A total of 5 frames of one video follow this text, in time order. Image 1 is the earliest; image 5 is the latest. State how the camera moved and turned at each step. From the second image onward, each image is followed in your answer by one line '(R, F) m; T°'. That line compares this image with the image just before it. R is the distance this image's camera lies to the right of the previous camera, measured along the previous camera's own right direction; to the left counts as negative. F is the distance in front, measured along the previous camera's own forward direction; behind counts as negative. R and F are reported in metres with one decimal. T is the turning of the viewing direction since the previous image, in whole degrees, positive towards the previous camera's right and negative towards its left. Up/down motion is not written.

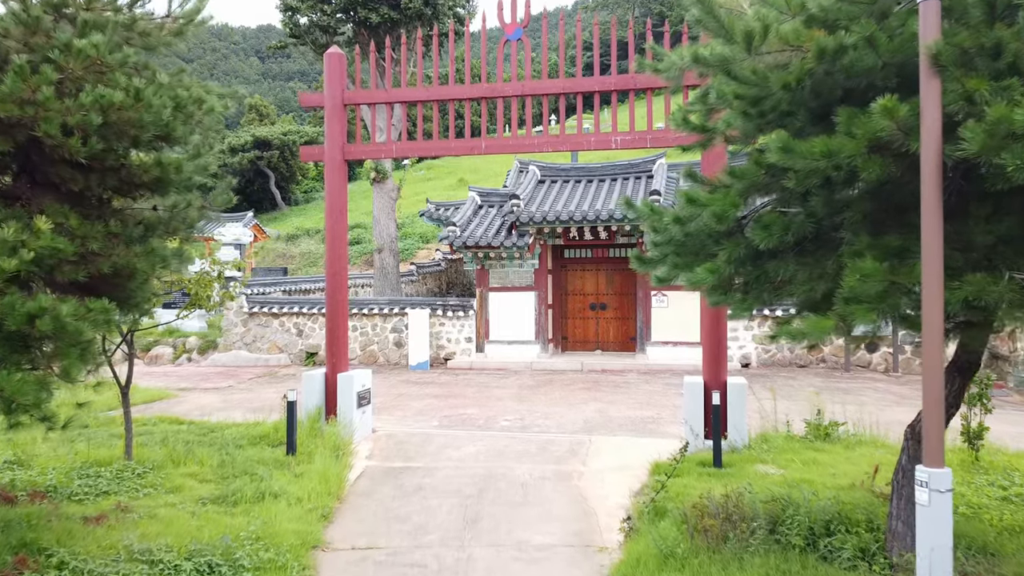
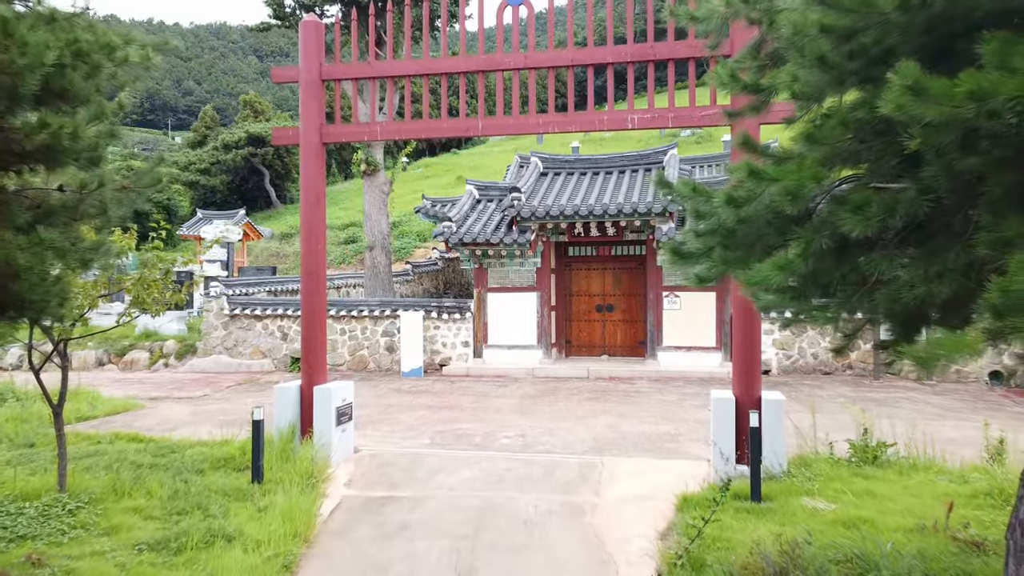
(0.0, +0.8) m; 0°
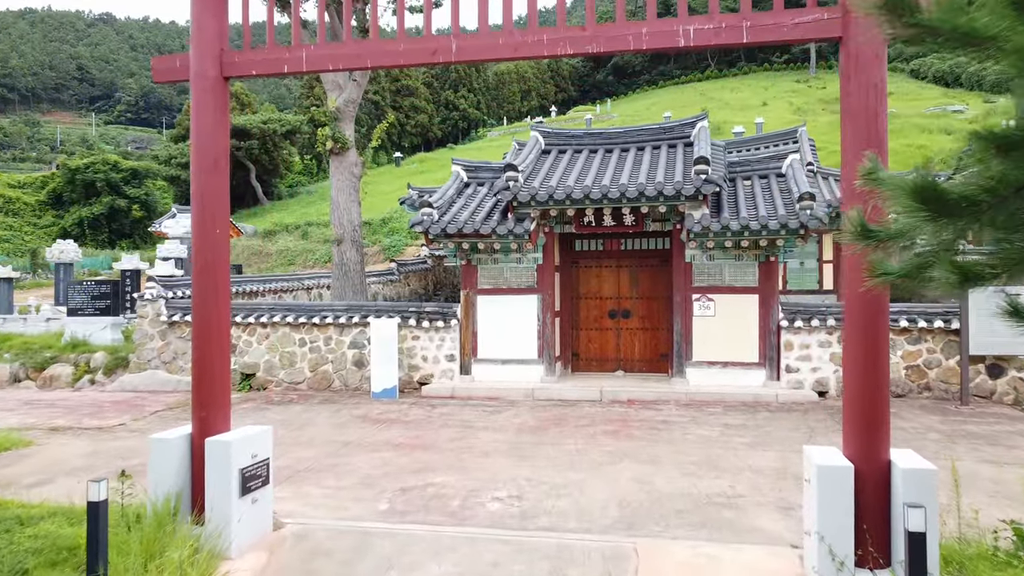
(+0.1, +1.9) m; 0°
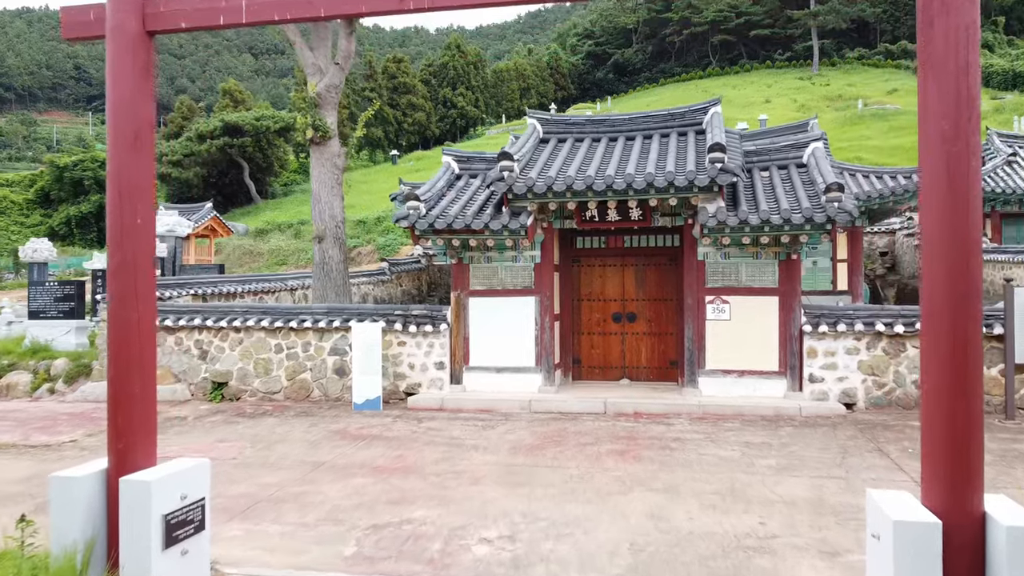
(+0.1, +0.8) m; 0°
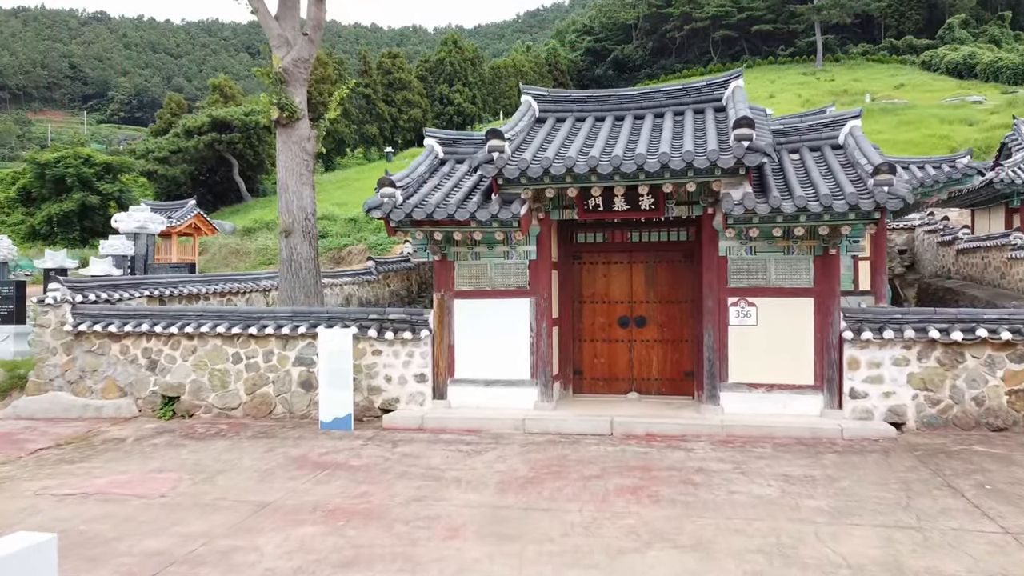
(+0.1, +1.1) m; 0°
